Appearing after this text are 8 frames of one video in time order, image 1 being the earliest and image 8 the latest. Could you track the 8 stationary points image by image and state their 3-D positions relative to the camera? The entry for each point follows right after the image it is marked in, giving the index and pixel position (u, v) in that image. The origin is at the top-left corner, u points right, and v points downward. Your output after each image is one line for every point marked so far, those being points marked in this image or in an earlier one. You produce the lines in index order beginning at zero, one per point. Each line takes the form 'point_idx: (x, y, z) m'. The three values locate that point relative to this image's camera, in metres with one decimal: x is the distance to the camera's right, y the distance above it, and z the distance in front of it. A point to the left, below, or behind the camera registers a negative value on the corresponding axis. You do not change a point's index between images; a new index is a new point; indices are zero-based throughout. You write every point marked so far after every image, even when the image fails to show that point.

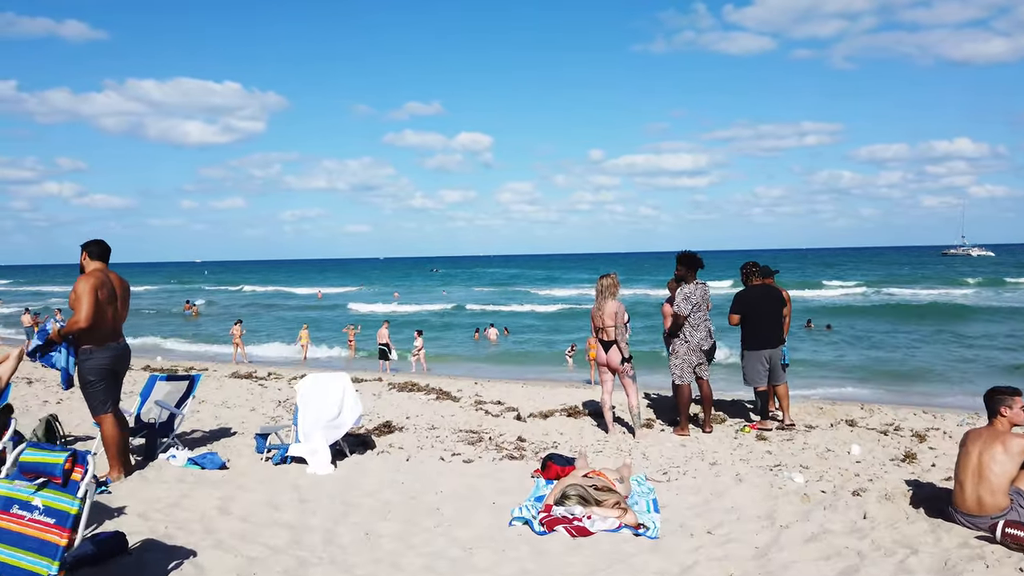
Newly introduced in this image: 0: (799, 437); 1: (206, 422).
0: (+3.1, -1.6, +8.2) m
1: (-3.8, -1.7, +9.4) m
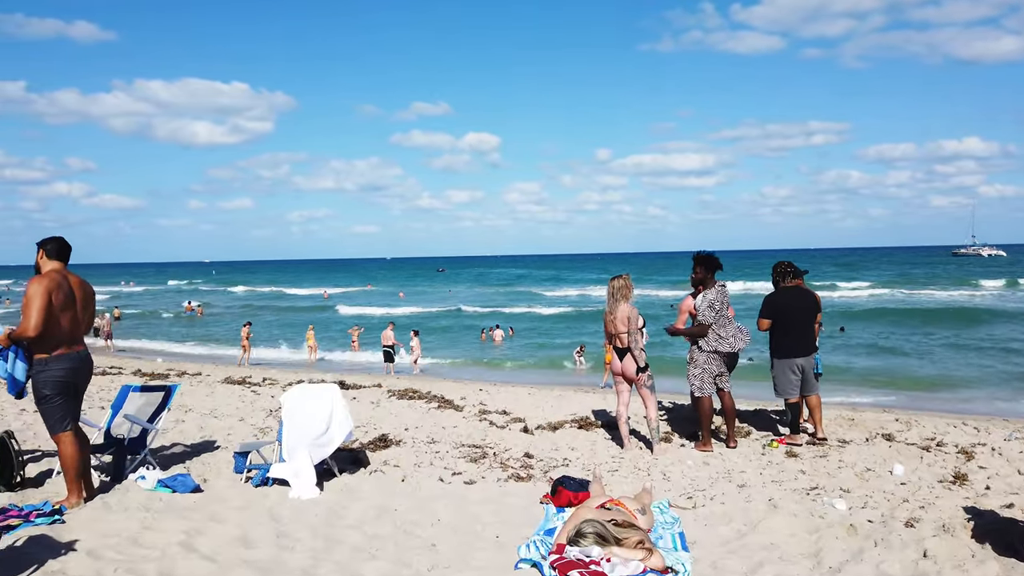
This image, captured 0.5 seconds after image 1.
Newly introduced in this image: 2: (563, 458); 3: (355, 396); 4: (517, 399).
0: (+3.2, -1.6, +7.5) m
1: (-3.7, -1.7, +8.7) m
2: (+0.5, -1.6, +7.4) m
3: (-2.3, -1.6, +11.1) m
4: (+0.1, -1.7, +11.6) m
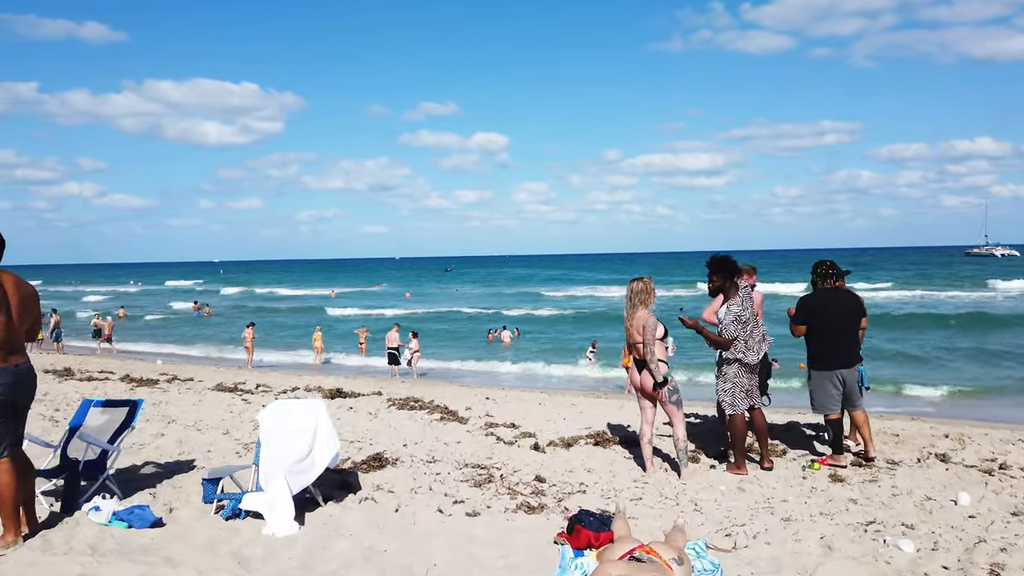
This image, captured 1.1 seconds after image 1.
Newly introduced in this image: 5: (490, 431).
0: (+3.2, -1.7, +6.6) m
1: (-3.6, -1.7, +7.9) m
2: (+0.6, -1.7, +6.5) m
3: (-2.2, -1.6, +10.3) m
4: (+0.2, -1.7, +10.7) m
5: (-0.2, -1.6, +8.7) m
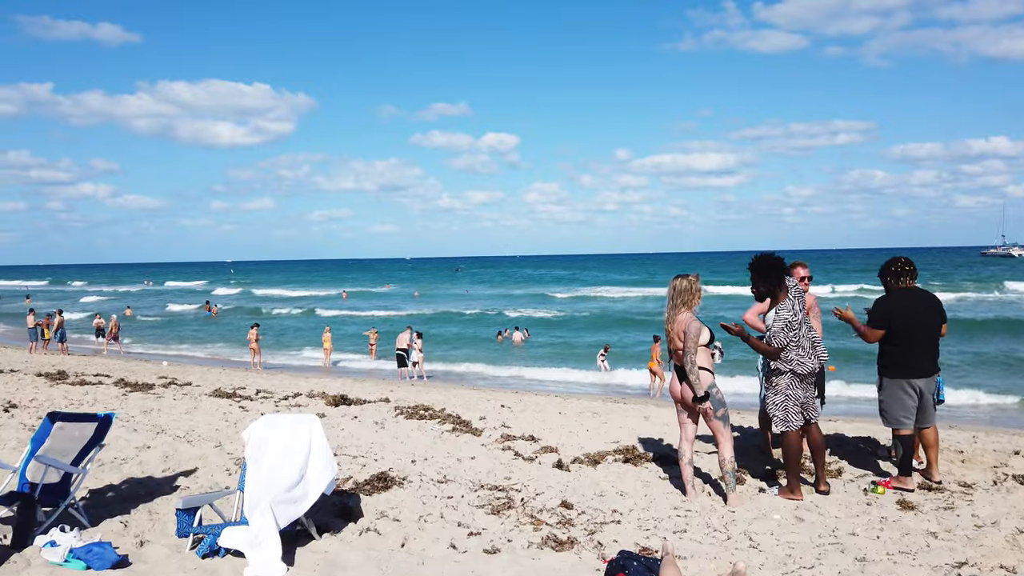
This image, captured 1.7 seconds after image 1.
0: (+3.4, -1.7, +5.8) m
1: (-3.4, -1.7, +7.1) m
2: (+0.8, -1.7, +5.7) m
3: (-2.0, -1.6, +9.6) m
4: (+0.4, -1.7, +9.9) m
5: (0.0, -1.6, +7.9) m
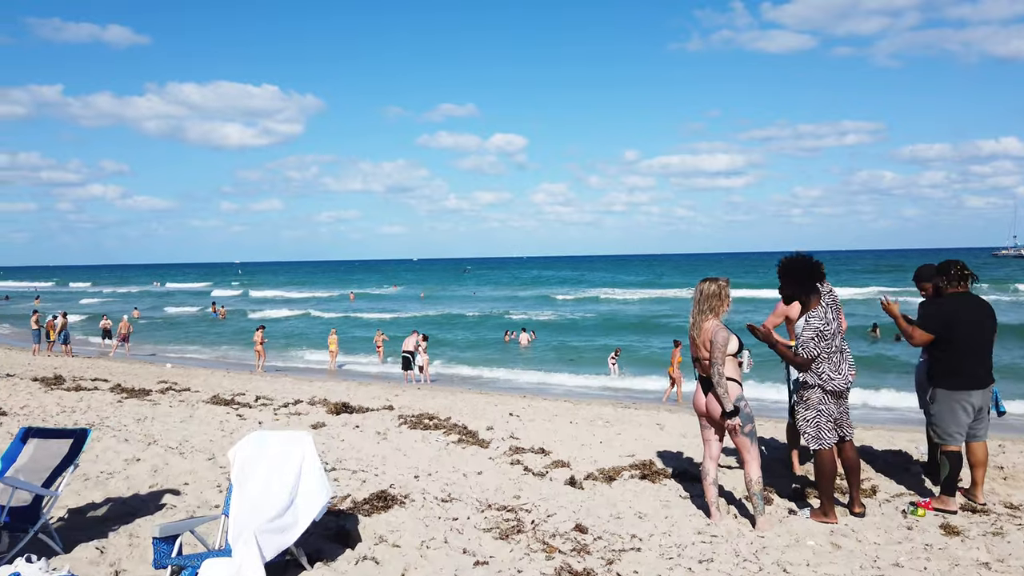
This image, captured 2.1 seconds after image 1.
0: (+3.5, -1.7, +5.3) m
1: (-3.3, -1.7, +6.7) m
2: (+0.8, -1.7, +5.3) m
3: (-1.9, -1.7, +9.1) m
4: (+0.5, -1.7, +9.5) m
5: (0.0, -1.7, +7.4) m
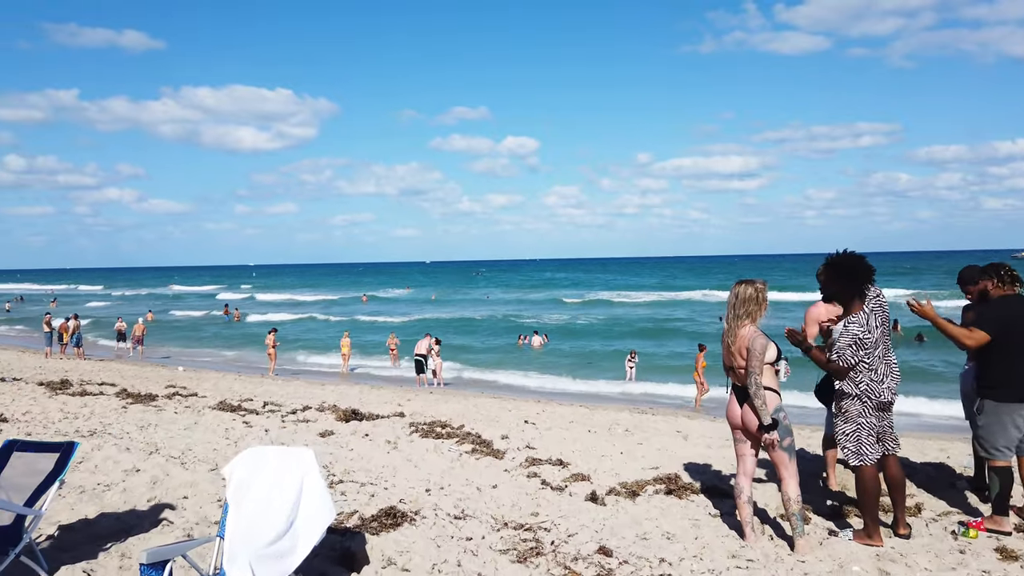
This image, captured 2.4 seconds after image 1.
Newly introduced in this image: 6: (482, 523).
0: (+3.6, -1.7, +4.8) m
1: (-3.2, -1.8, +6.4) m
2: (+0.9, -1.7, +4.9) m
3: (-1.7, -1.7, +8.8) m
4: (+0.7, -1.8, +9.1) m
5: (+0.2, -1.7, +7.0) m
6: (-0.2, -1.7, +5.6) m
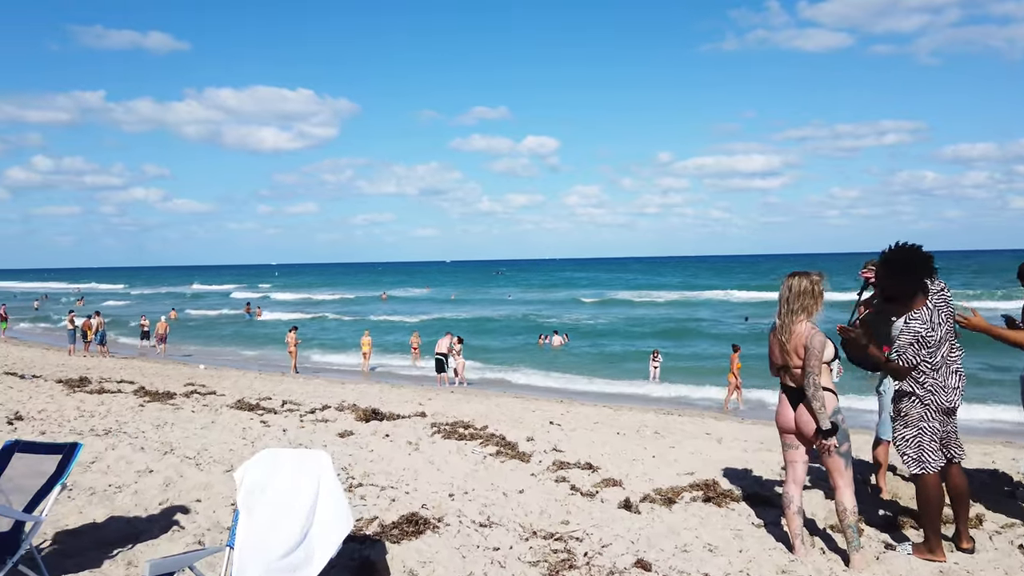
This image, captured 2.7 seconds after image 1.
0: (+3.8, -1.7, +4.4) m
1: (-3.0, -1.7, +6.1) m
2: (+1.1, -1.7, +4.5) m
3: (-1.4, -1.6, +8.5) m
4: (+1.0, -1.7, +8.7) m
5: (+0.4, -1.6, +6.7) m
6: (0.0, -1.7, +5.2) m
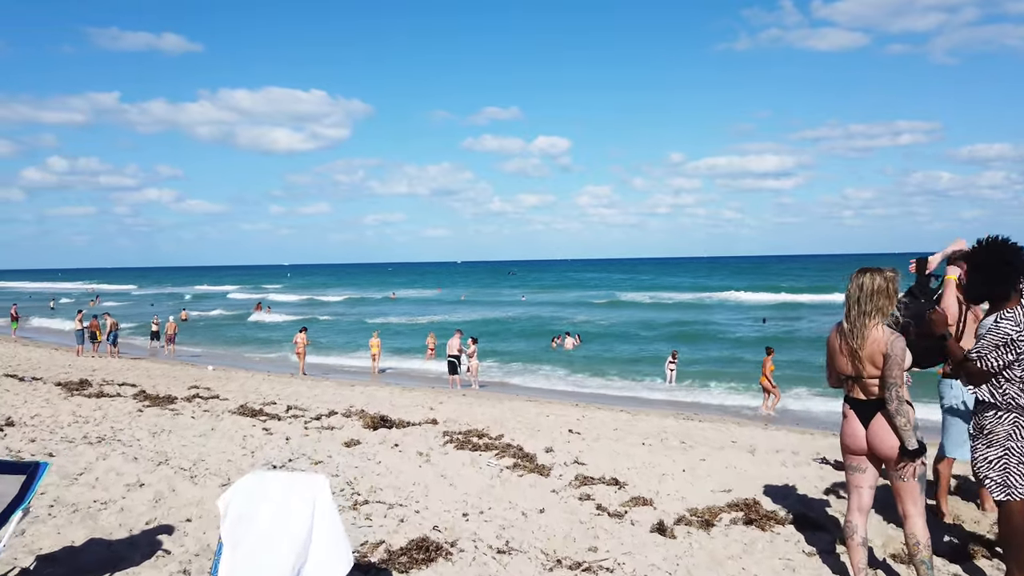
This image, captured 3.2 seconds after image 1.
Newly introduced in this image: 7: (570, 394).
0: (+3.9, -1.7, +3.8) m
1: (-2.8, -1.7, +5.6) m
2: (+1.2, -1.7, +3.9) m
3: (-1.2, -1.6, +7.9) m
4: (+1.2, -1.7, +8.1) m
5: (+0.6, -1.6, +6.1) m
6: (+0.1, -1.7, +4.7) m
7: (+1.5, -2.7, +19.6) m
